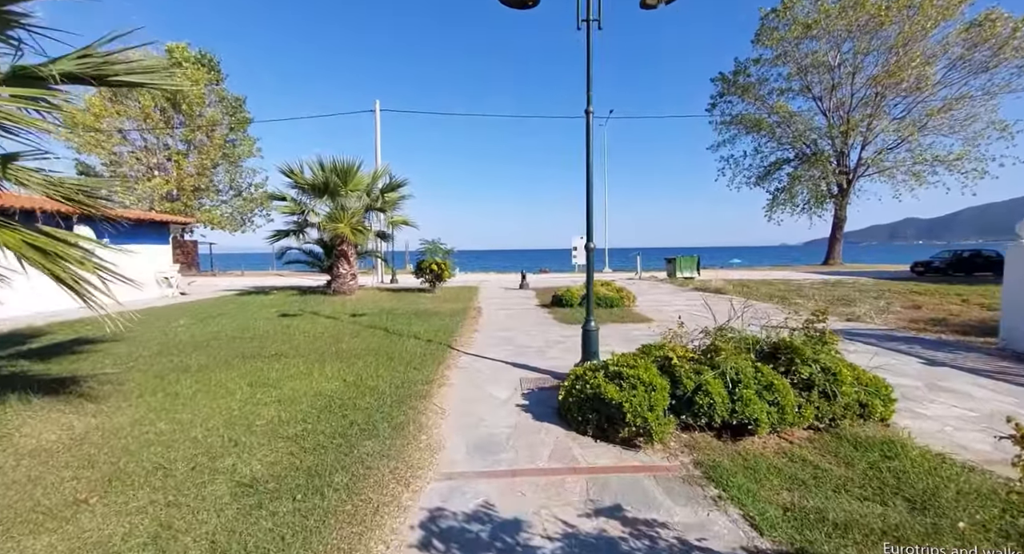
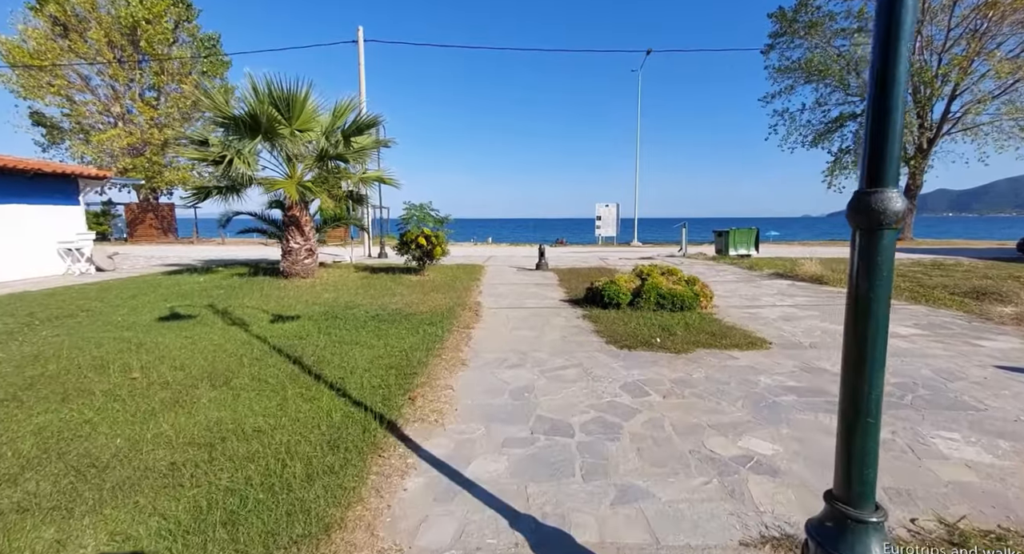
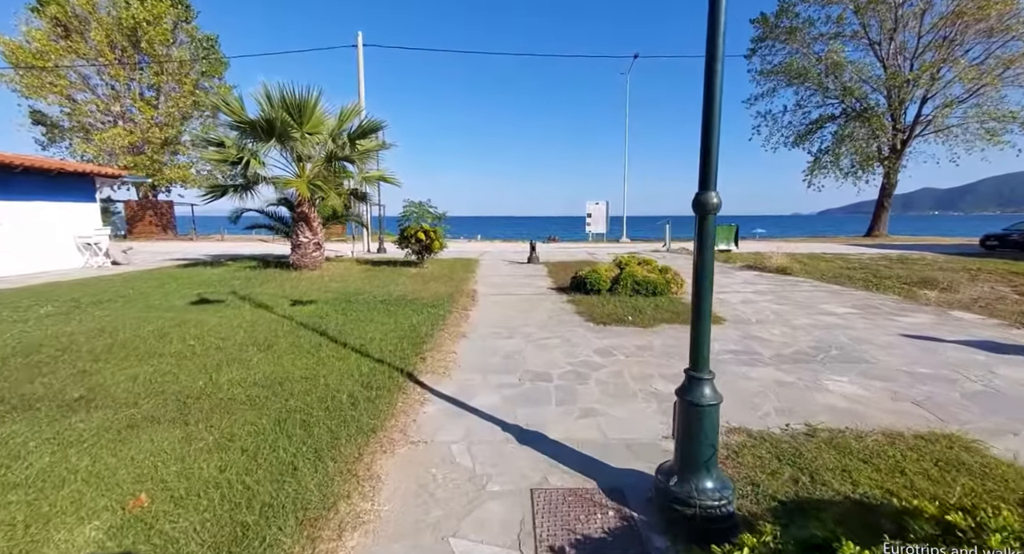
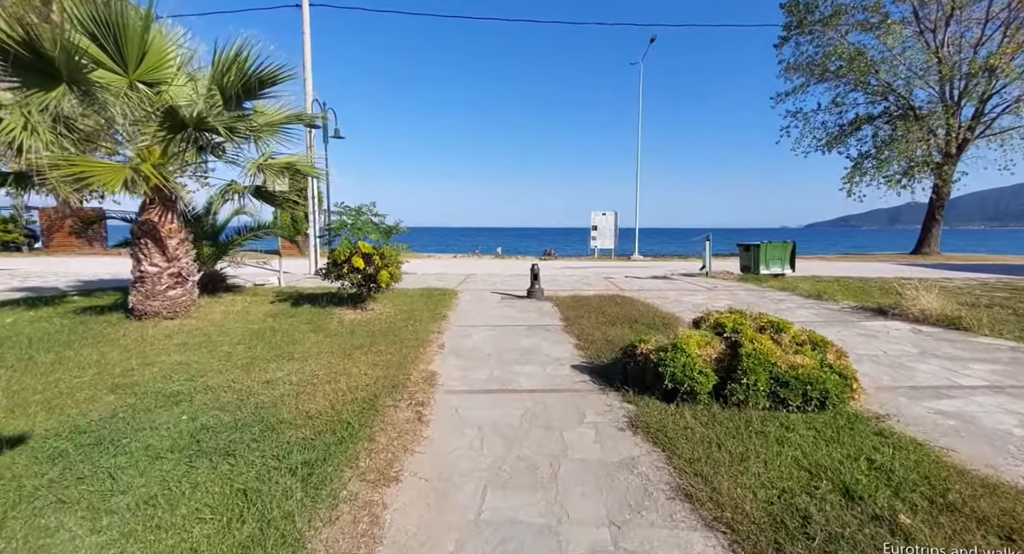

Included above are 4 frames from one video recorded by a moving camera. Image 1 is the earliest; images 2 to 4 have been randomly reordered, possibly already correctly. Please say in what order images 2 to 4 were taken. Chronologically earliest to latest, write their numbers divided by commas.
3, 2, 4
